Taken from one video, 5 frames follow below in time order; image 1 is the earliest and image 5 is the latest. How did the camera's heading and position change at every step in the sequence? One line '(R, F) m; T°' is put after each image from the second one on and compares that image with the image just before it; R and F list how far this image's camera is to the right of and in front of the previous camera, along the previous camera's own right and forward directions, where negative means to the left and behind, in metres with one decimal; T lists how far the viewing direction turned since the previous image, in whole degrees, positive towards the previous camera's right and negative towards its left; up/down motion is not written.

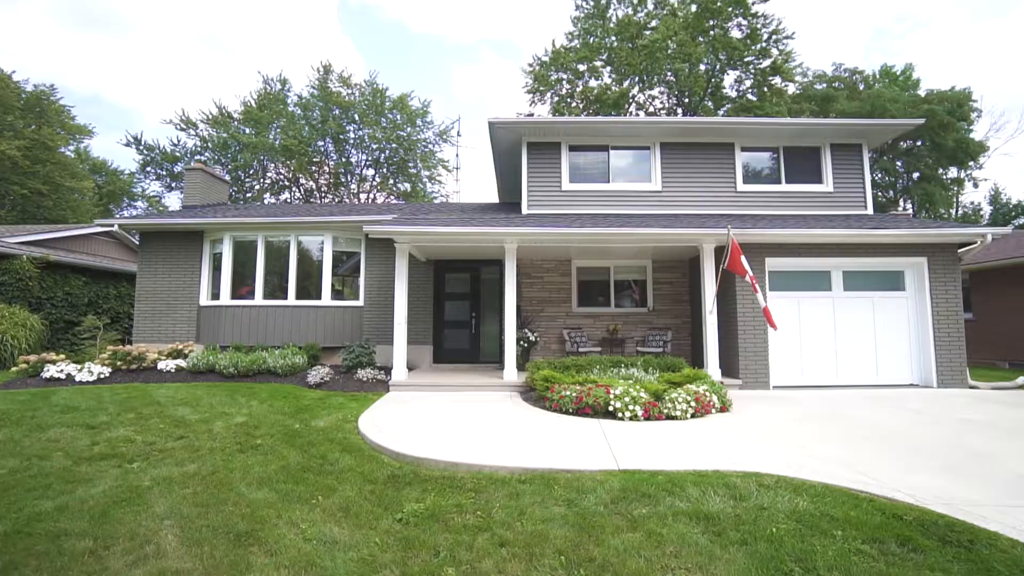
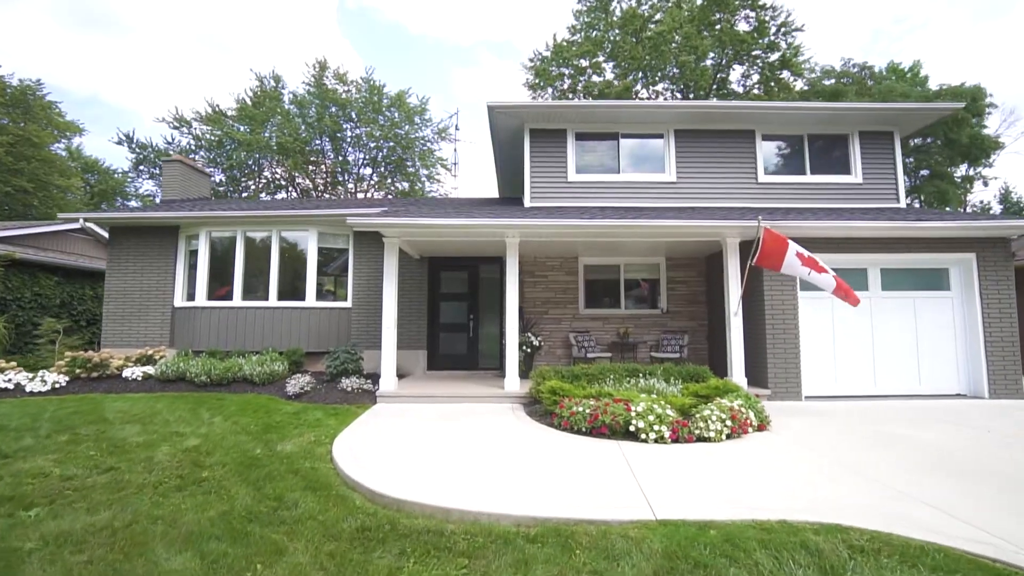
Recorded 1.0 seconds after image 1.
(0.0, +0.9) m; 0°
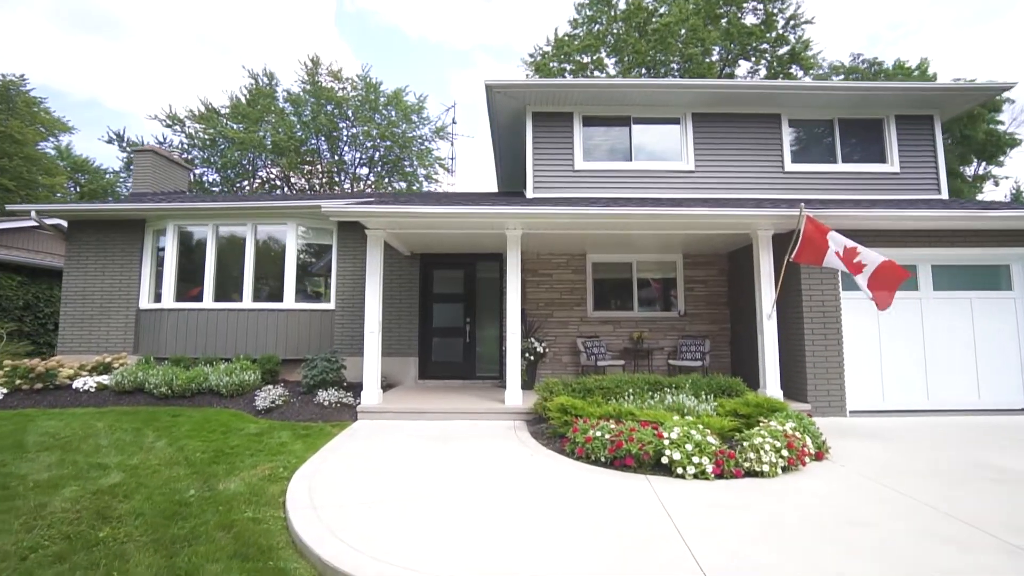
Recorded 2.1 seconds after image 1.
(0.0, +1.0) m; 0°
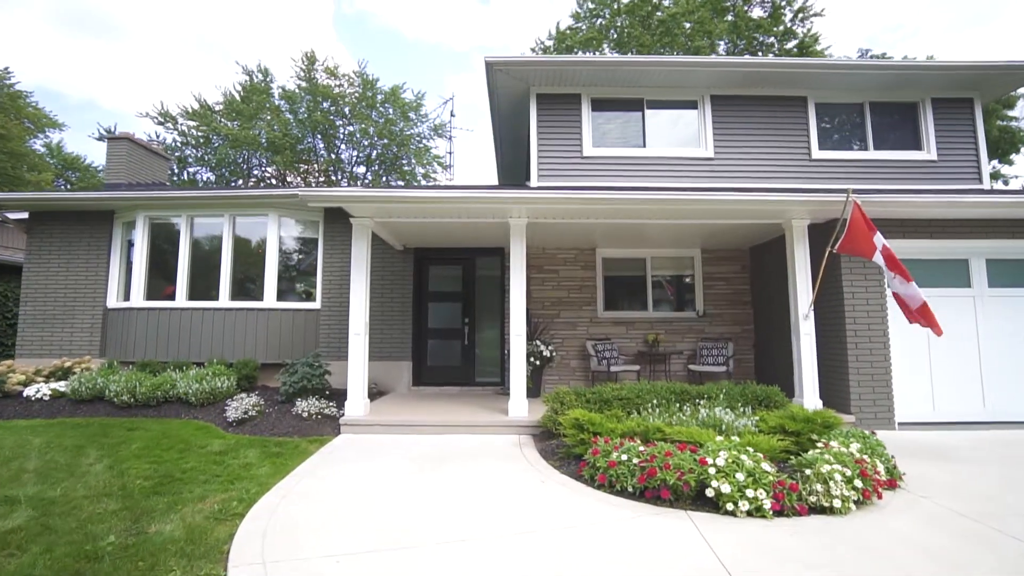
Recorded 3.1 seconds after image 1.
(-0.1, +0.8) m; 0°
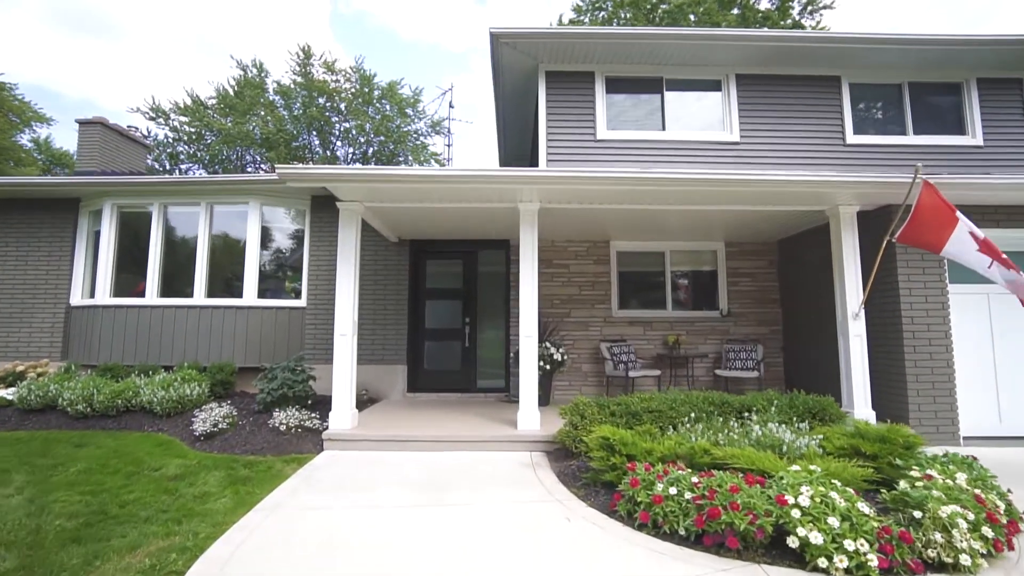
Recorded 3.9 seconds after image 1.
(-0.1, +0.8) m; 0°
